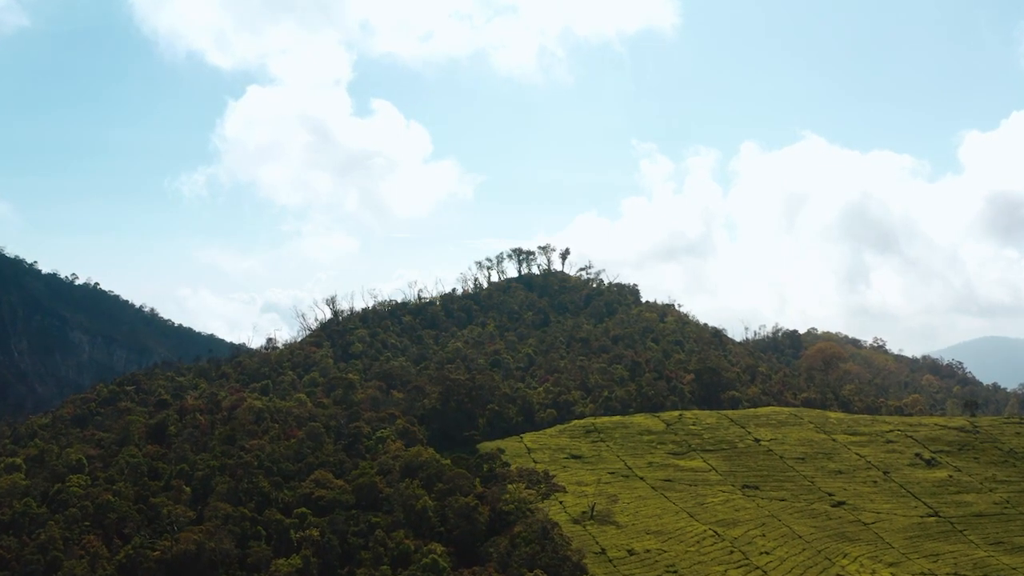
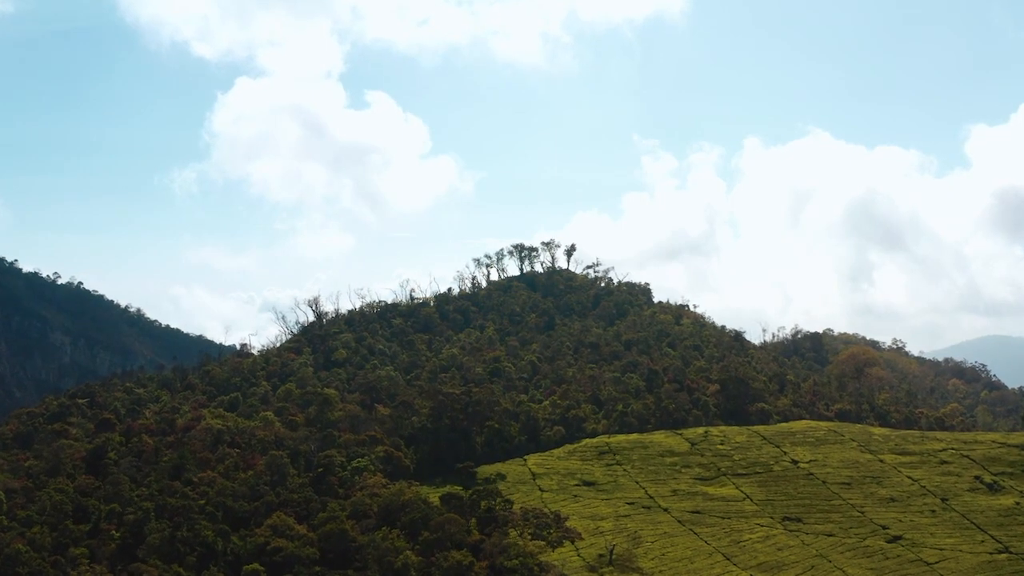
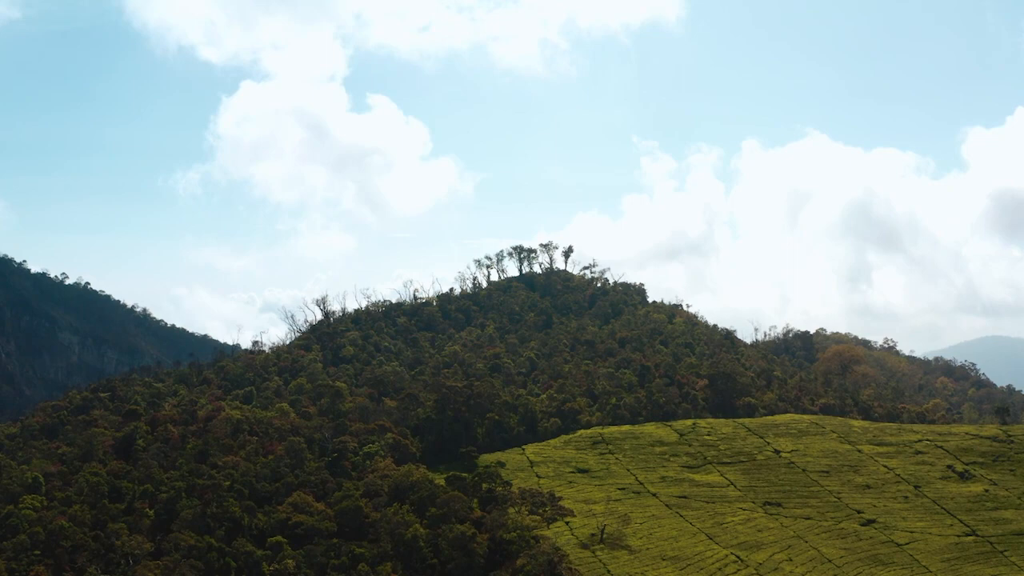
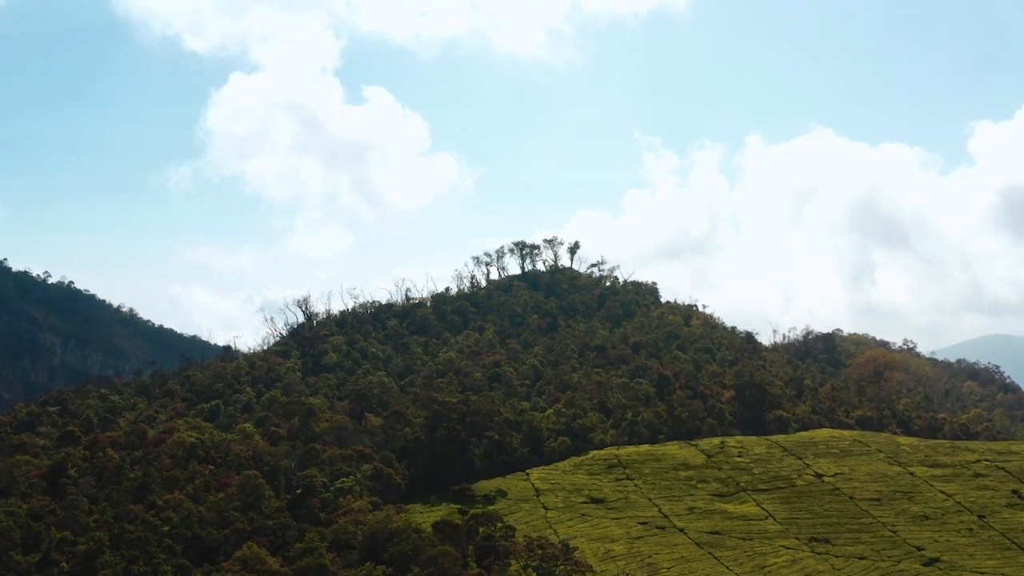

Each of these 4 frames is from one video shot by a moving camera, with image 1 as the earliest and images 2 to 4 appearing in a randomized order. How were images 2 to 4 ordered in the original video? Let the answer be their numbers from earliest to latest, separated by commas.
3, 2, 4
